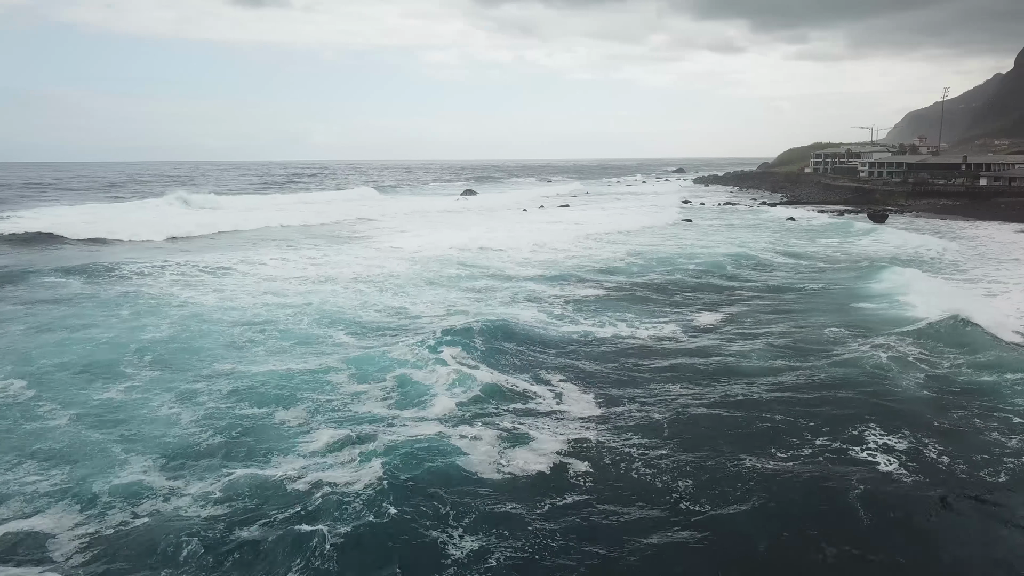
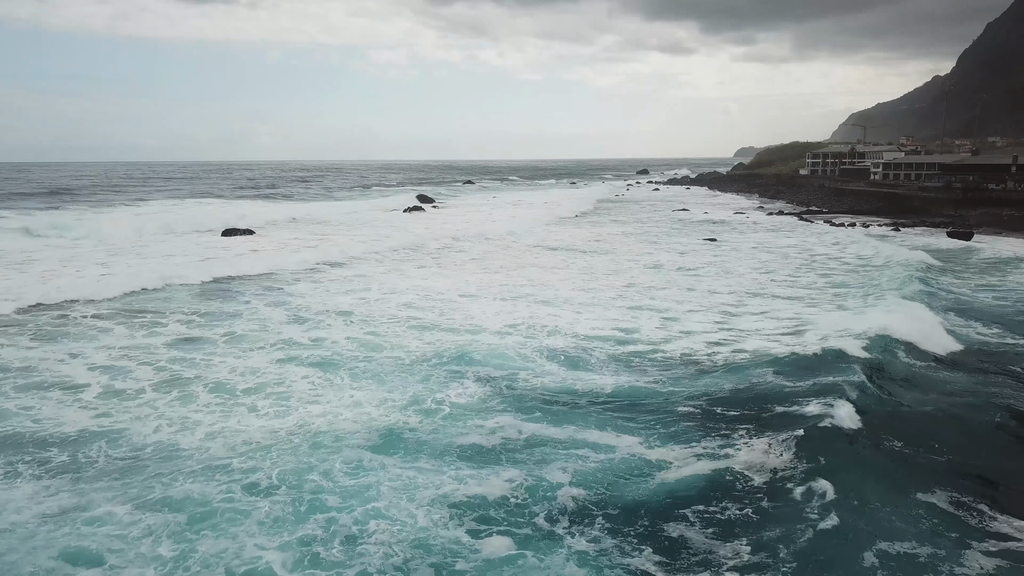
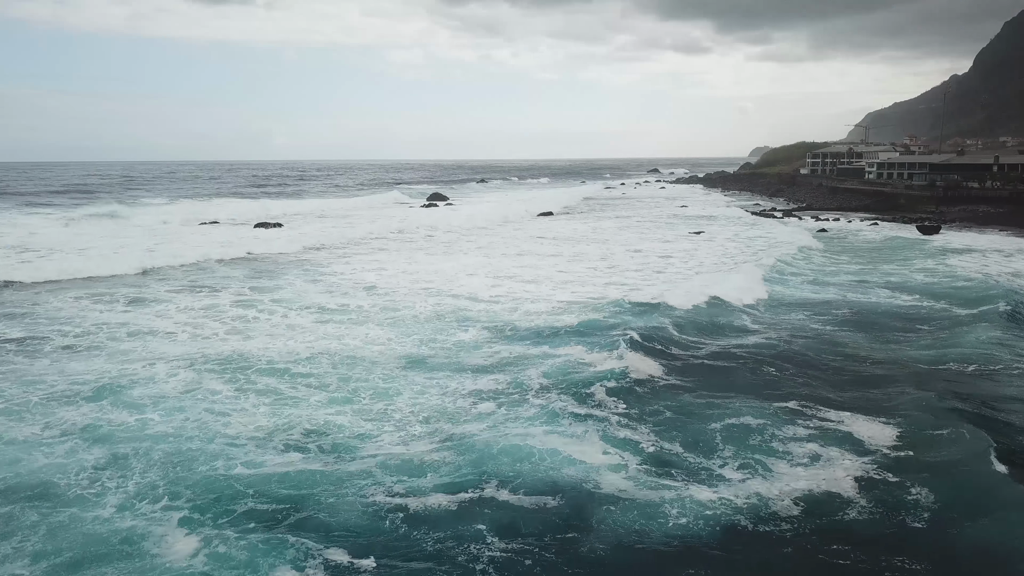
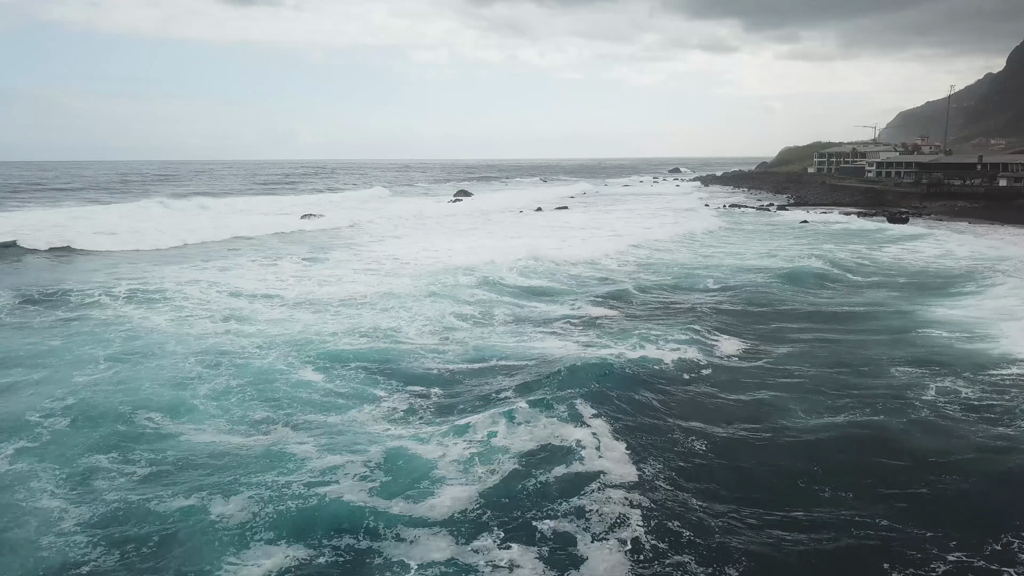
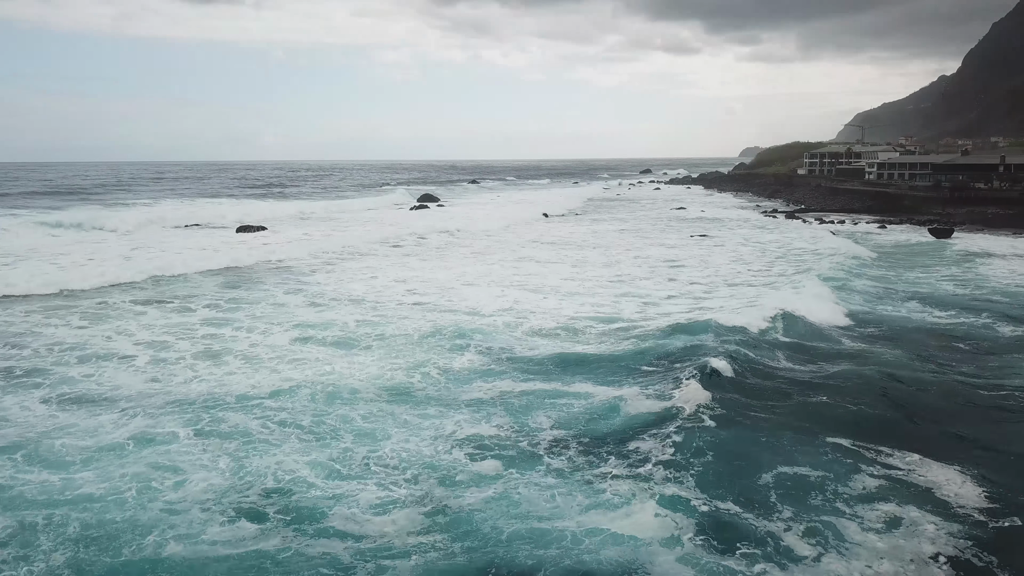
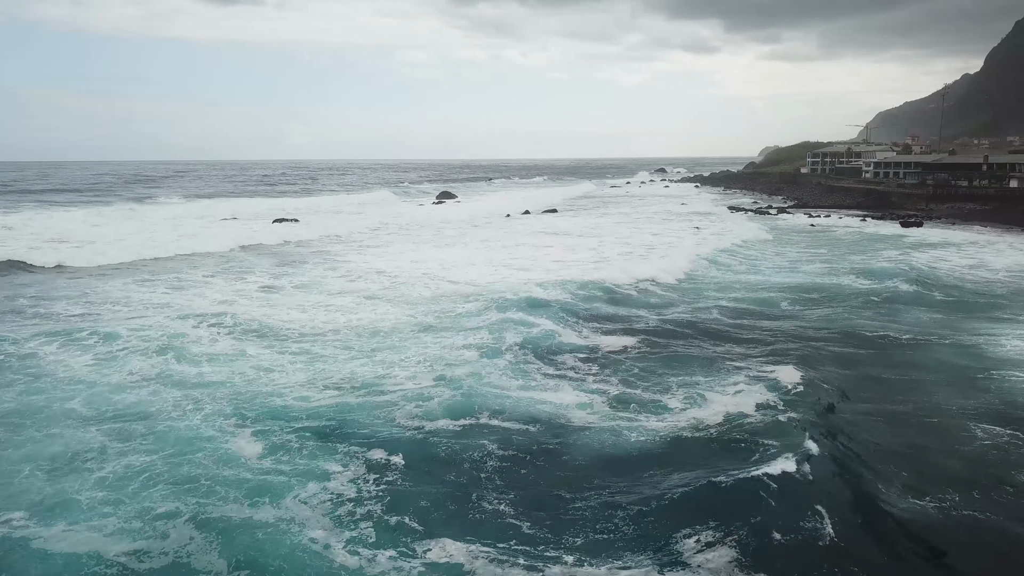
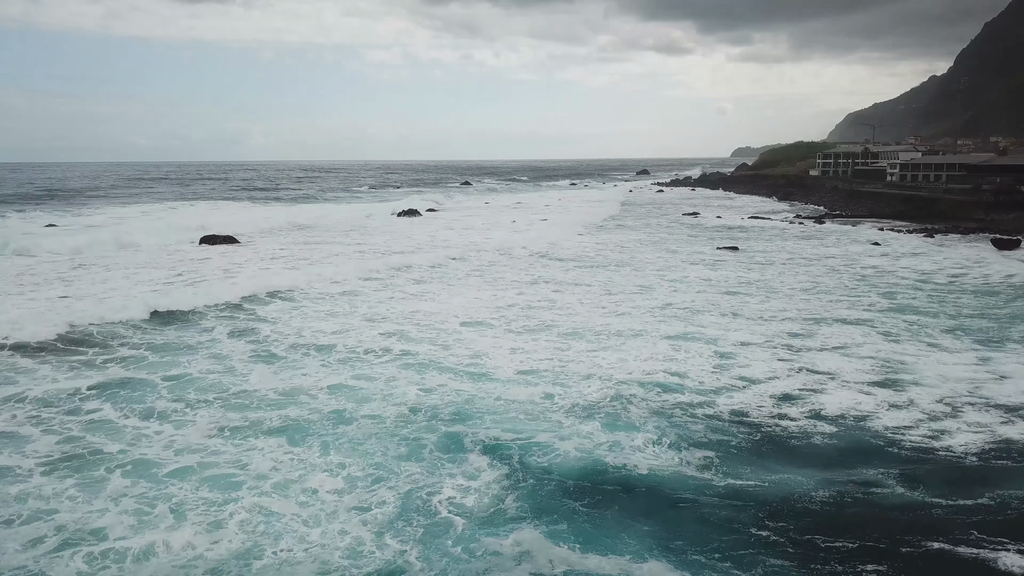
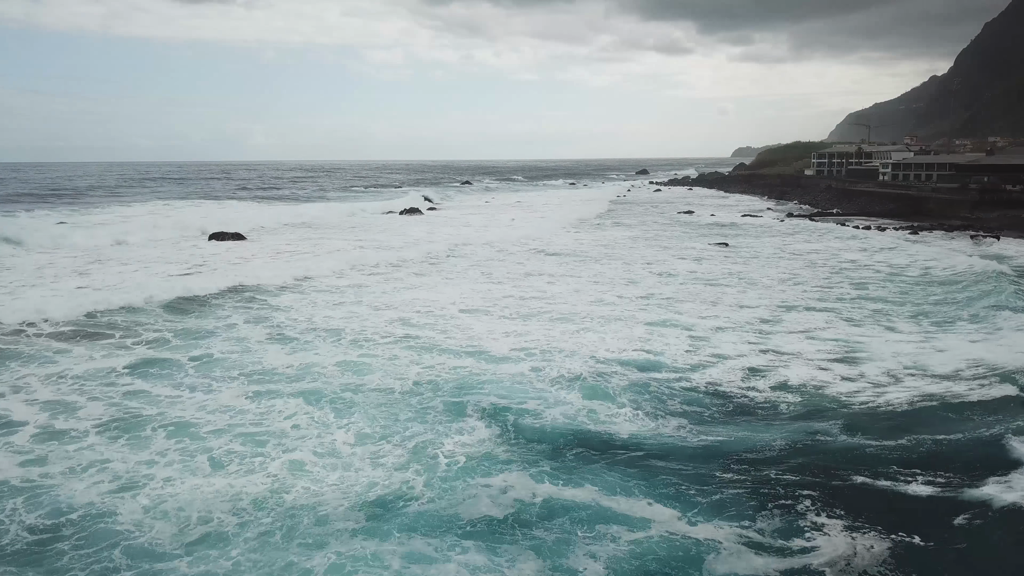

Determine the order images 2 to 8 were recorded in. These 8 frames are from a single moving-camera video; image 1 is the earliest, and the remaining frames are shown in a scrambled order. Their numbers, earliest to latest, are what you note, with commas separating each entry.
4, 6, 3, 5, 2, 8, 7
